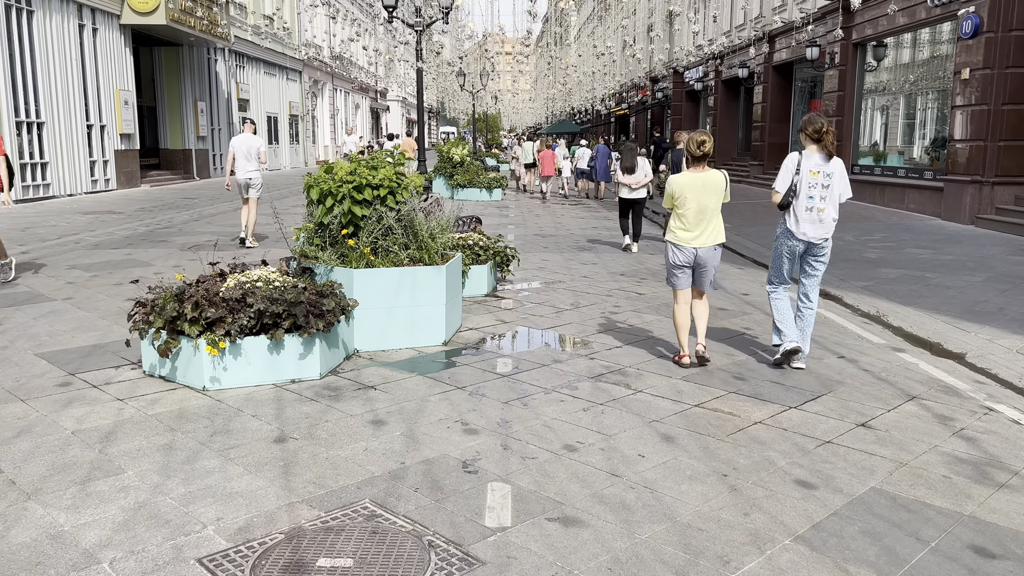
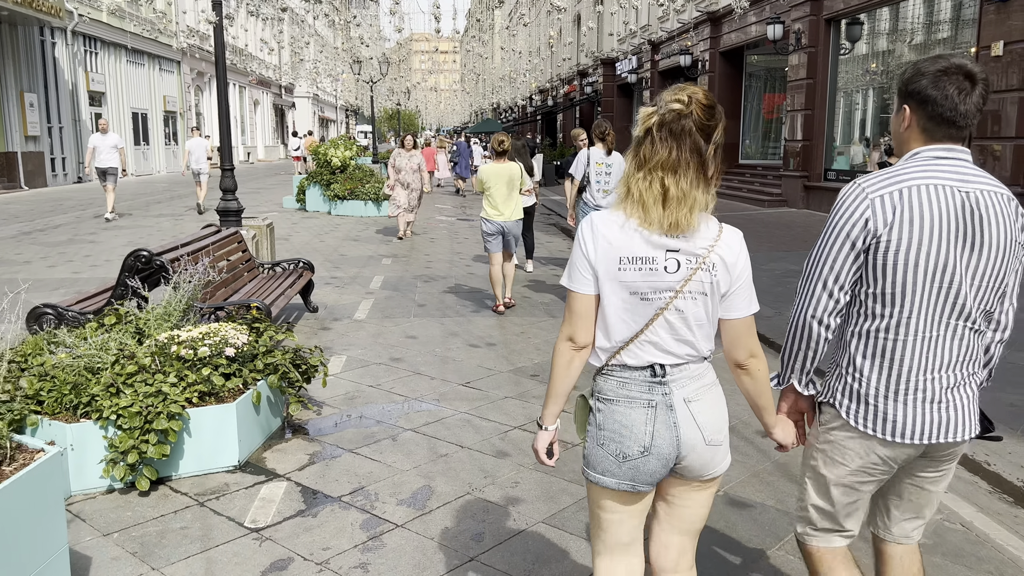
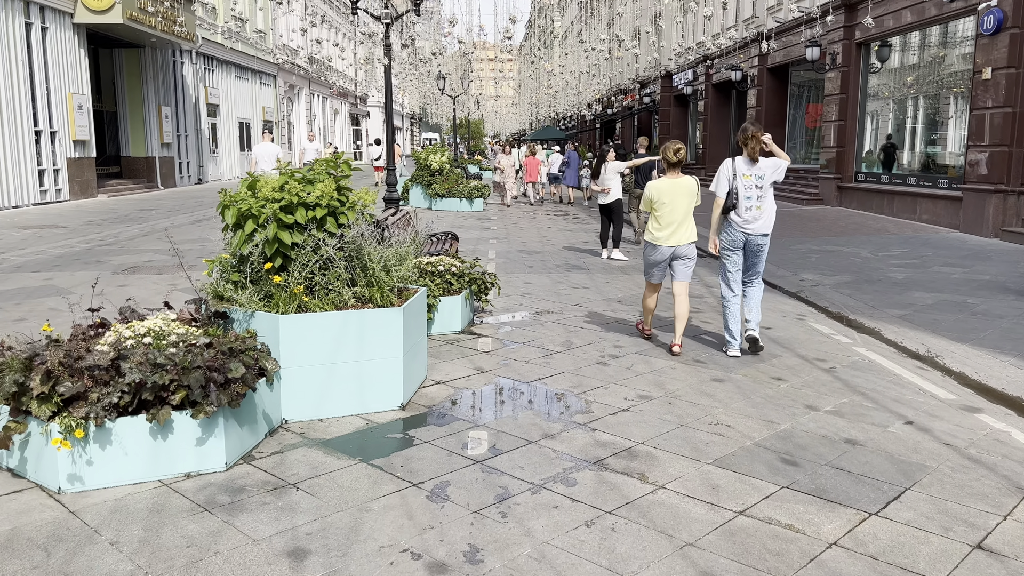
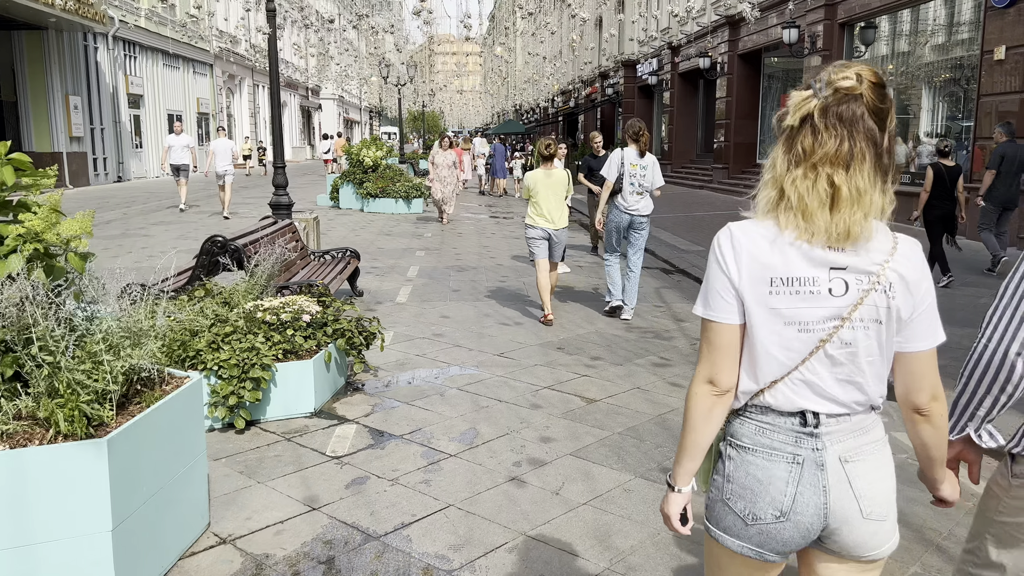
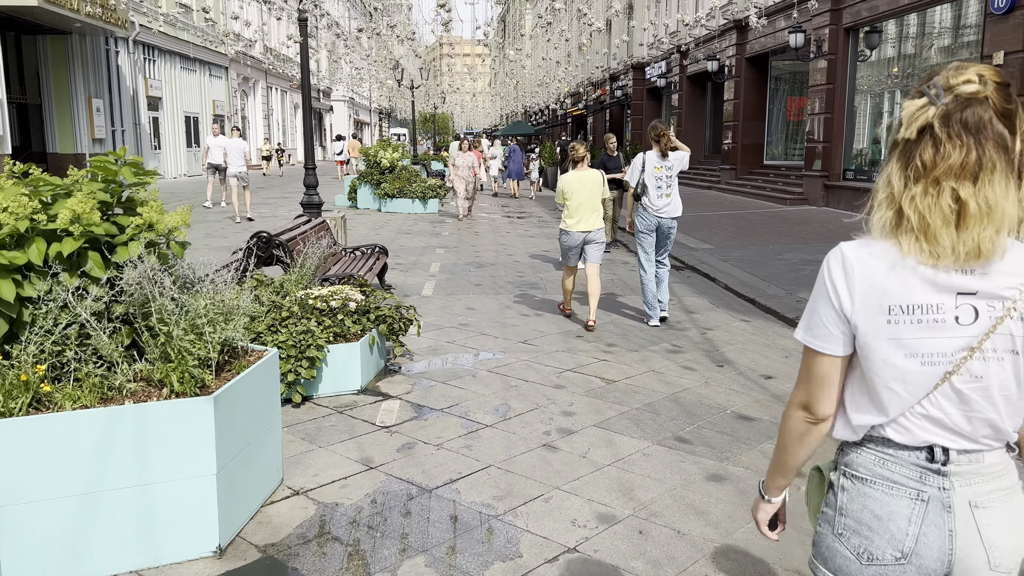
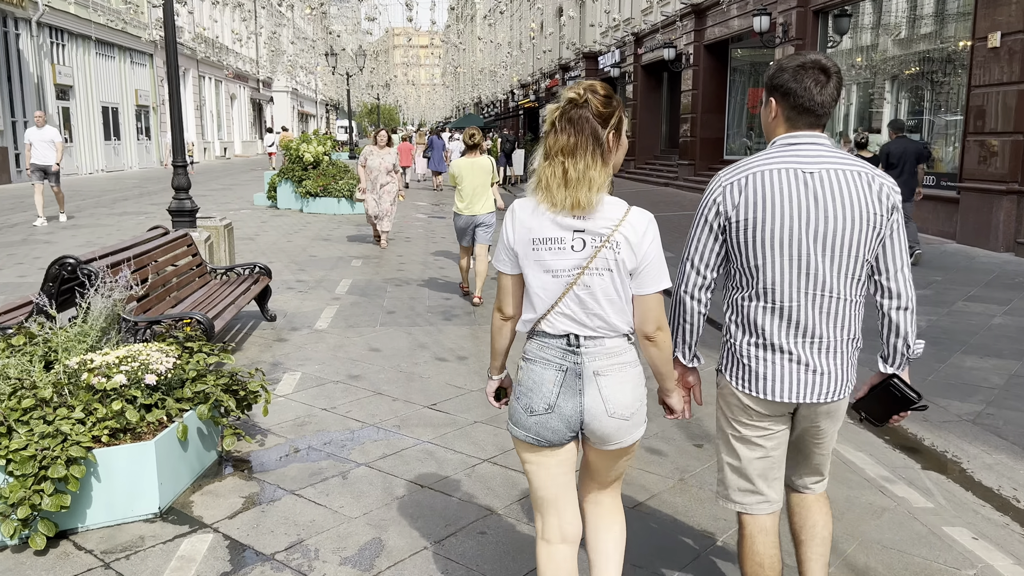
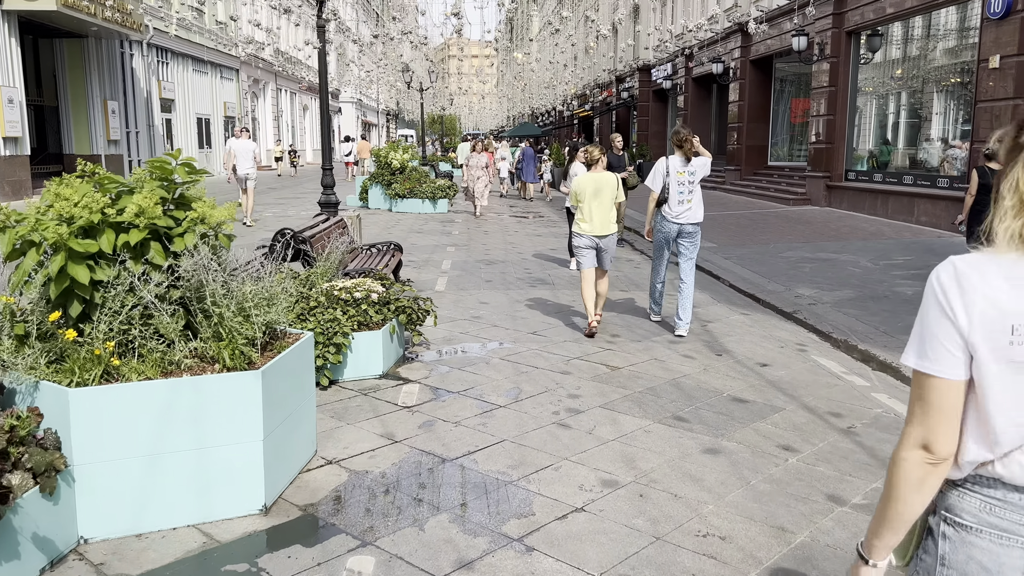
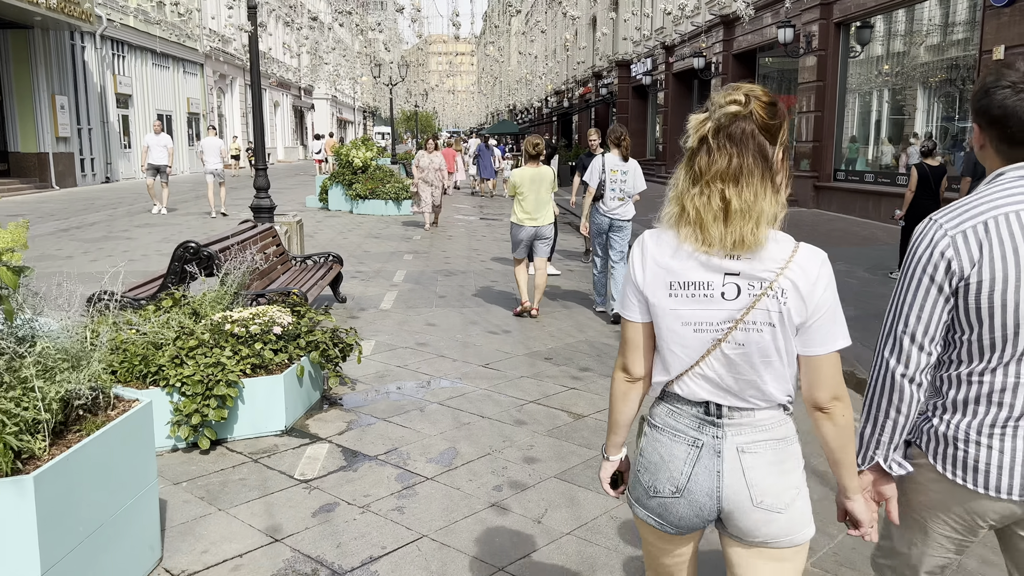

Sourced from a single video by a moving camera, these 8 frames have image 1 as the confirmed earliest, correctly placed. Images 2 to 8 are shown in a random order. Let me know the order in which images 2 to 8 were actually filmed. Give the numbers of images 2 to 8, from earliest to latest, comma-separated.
3, 7, 5, 4, 8, 2, 6
